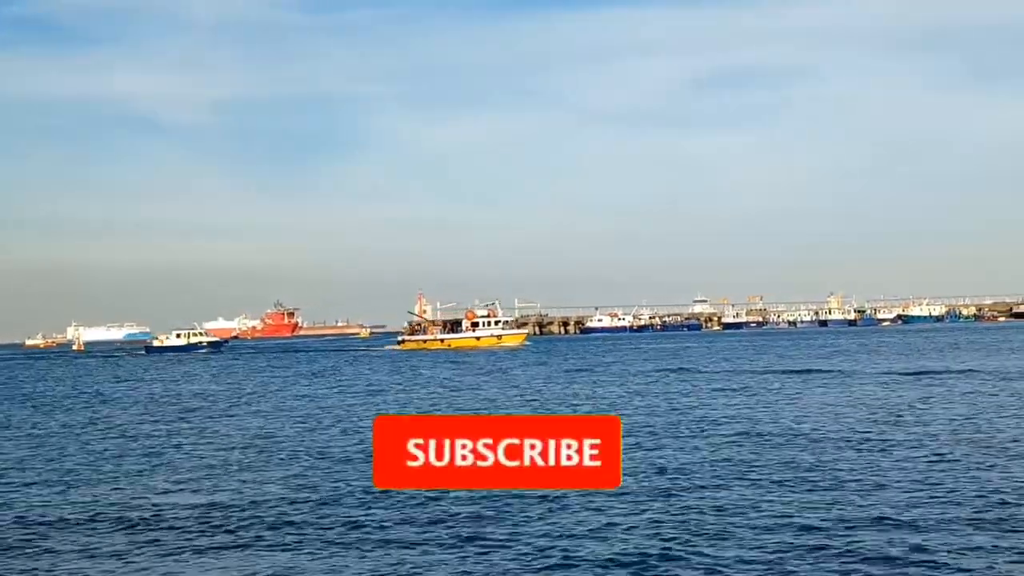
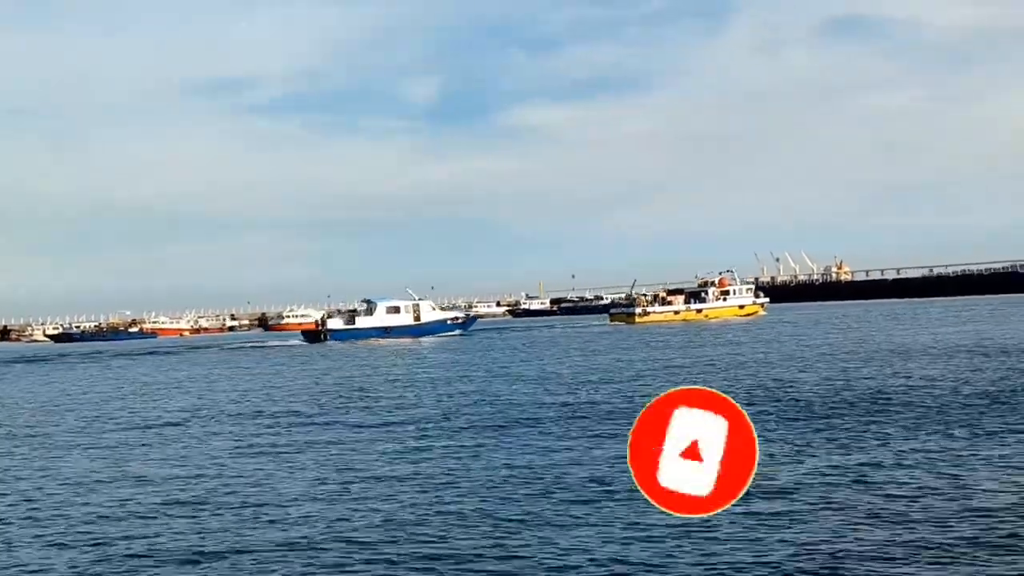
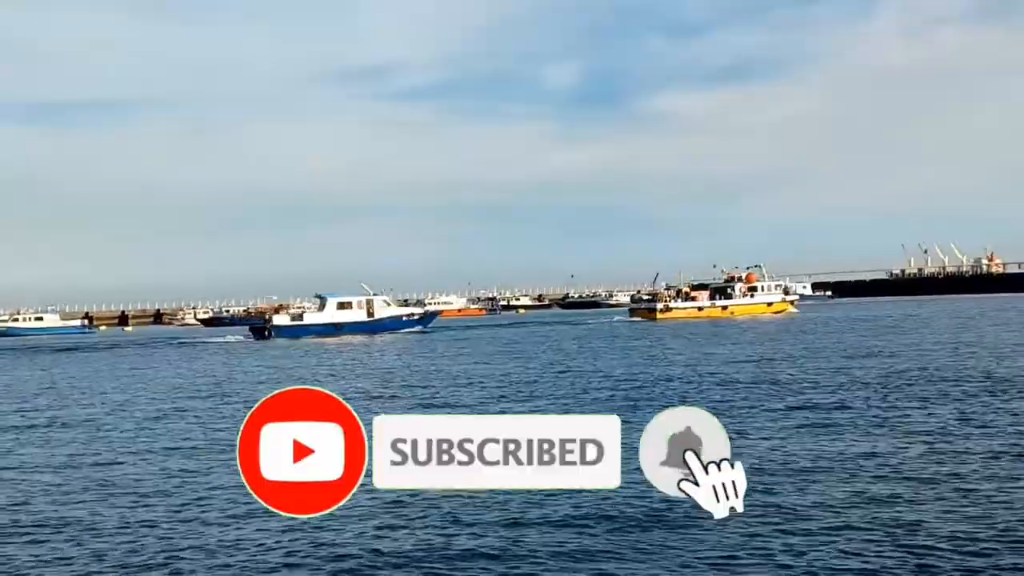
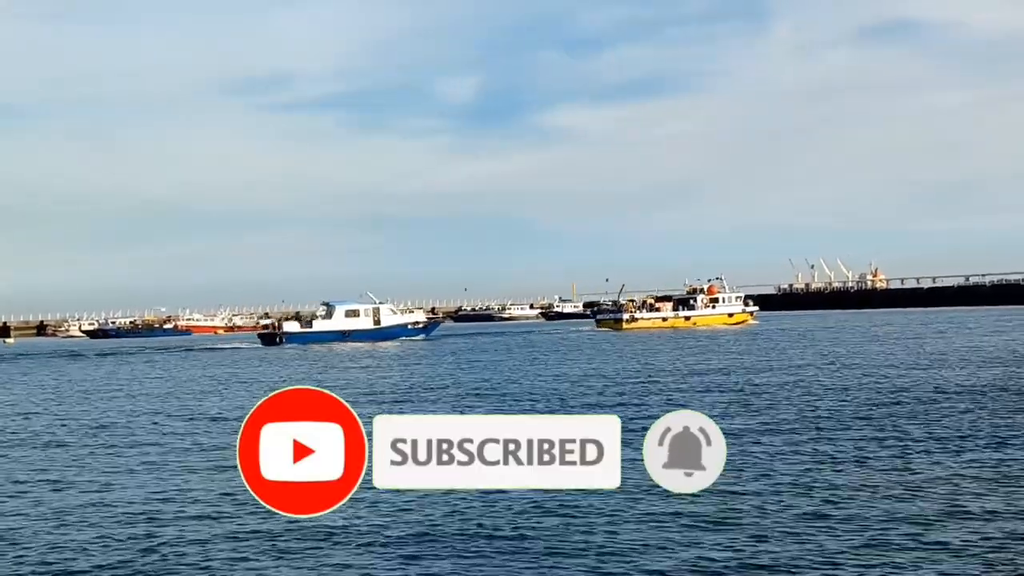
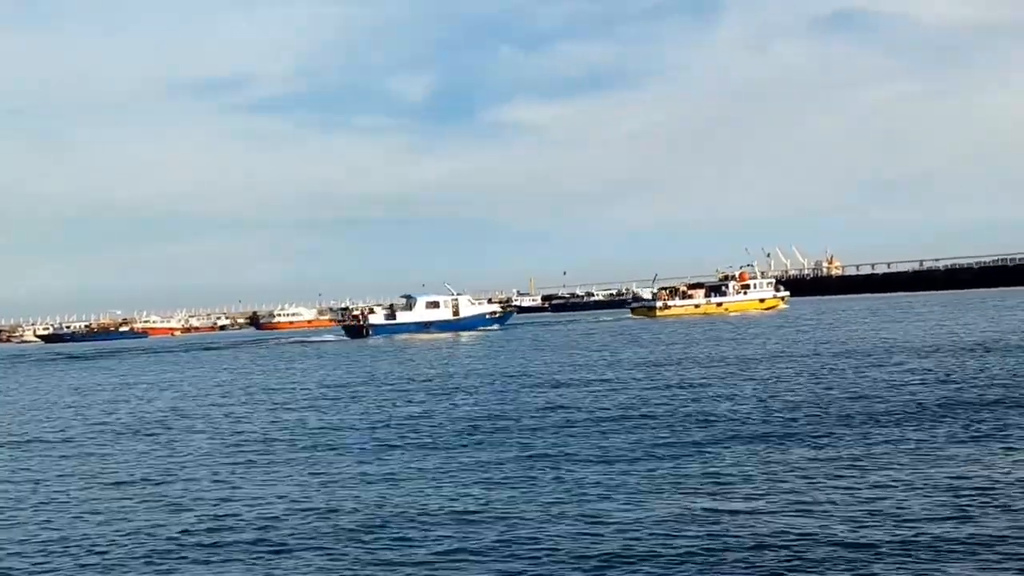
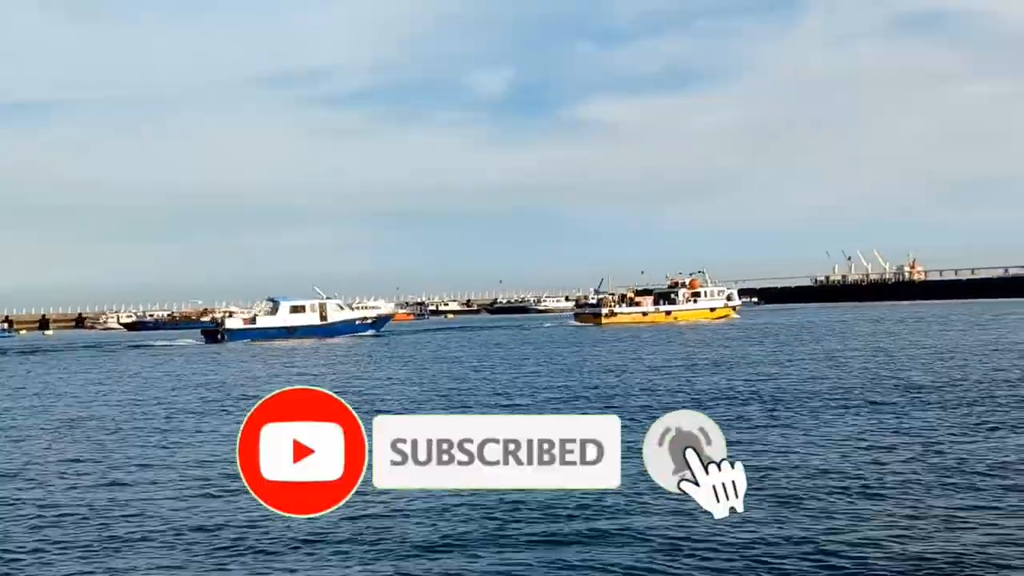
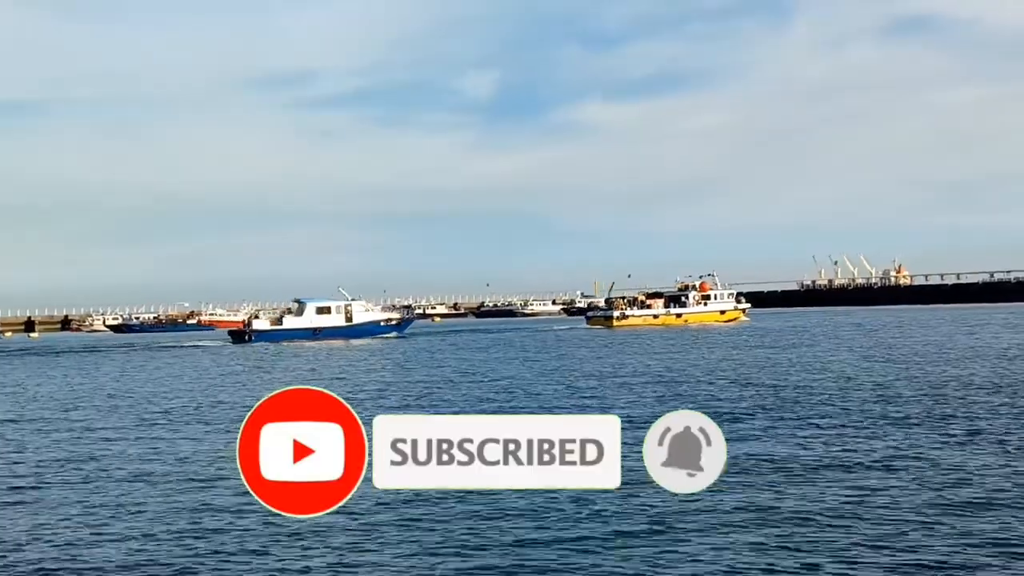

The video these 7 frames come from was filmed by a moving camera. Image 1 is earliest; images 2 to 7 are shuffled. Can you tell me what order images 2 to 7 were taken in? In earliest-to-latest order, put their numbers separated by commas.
3, 6, 7, 4, 2, 5
